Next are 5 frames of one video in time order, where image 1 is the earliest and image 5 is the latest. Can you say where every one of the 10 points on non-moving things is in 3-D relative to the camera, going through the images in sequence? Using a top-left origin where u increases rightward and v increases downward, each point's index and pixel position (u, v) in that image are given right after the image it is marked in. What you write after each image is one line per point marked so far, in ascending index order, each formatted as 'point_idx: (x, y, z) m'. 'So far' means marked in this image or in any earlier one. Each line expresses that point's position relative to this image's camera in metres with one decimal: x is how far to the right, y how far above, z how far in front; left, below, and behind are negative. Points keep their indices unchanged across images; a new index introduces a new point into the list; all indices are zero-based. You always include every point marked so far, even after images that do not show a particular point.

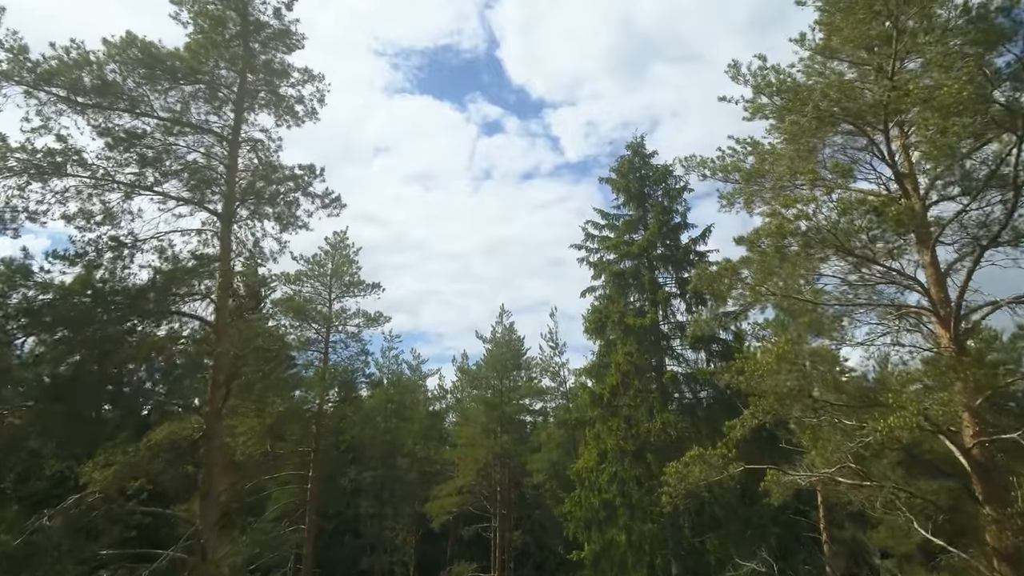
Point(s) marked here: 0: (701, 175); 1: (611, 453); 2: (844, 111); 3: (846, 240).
0: (+3.3, +2.0, +12.8) m
1: (+2.6, -4.3, +19.4) m
2: (+4.1, +2.2, +9.0) m
3: (+3.9, +0.5, +8.5) m
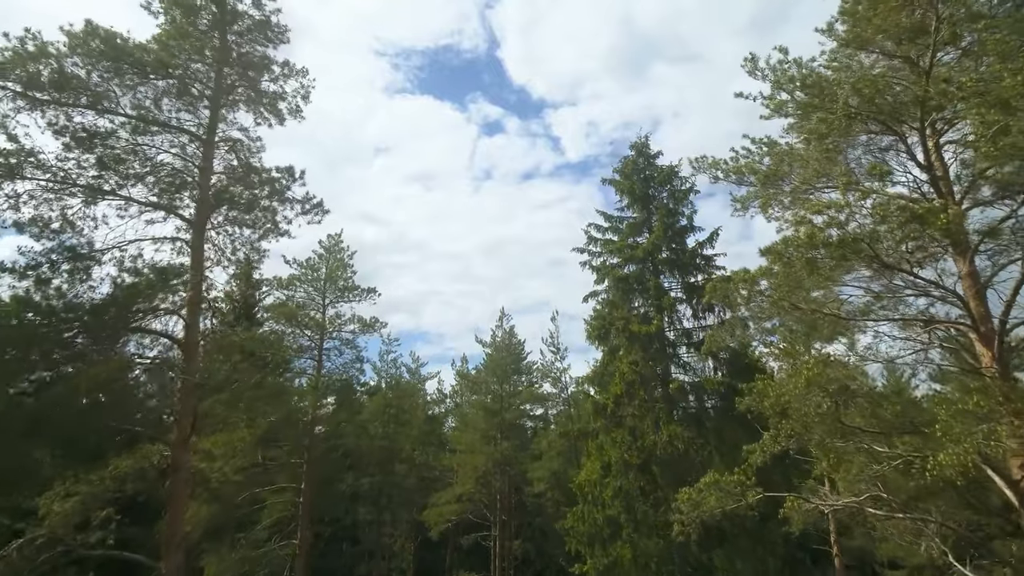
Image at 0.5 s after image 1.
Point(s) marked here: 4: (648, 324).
0: (+3.3, +1.8, +12.0) m
1: (+2.6, -4.5, +18.6) m
2: (+4.1, +2.0, +8.2) m
3: (+3.9, +0.4, +7.8) m
4: (+3.5, -0.9, +19.2) m
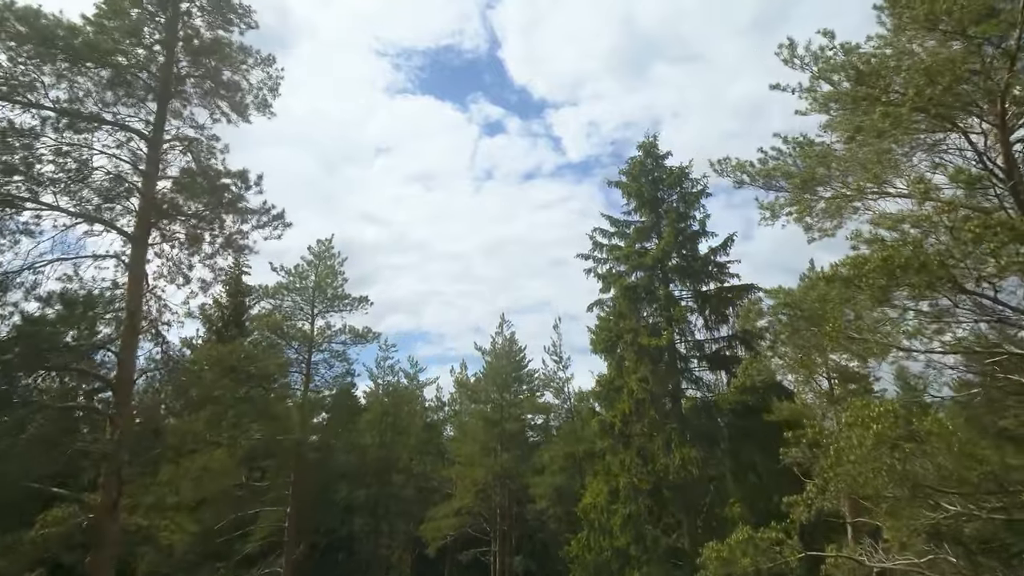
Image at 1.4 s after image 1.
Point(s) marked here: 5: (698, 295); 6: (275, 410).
0: (+3.3, +1.5, +10.7) m
1: (+2.6, -4.7, +17.3) m
2: (+4.1, +1.7, +6.8) m
3: (+3.9, +0.1, +6.4) m
4: (+3.5, -1.2, +17.9) m
5: (+5.0, -0.2, +19.9) m
6: (-6.2, -3.2, +19.3) m
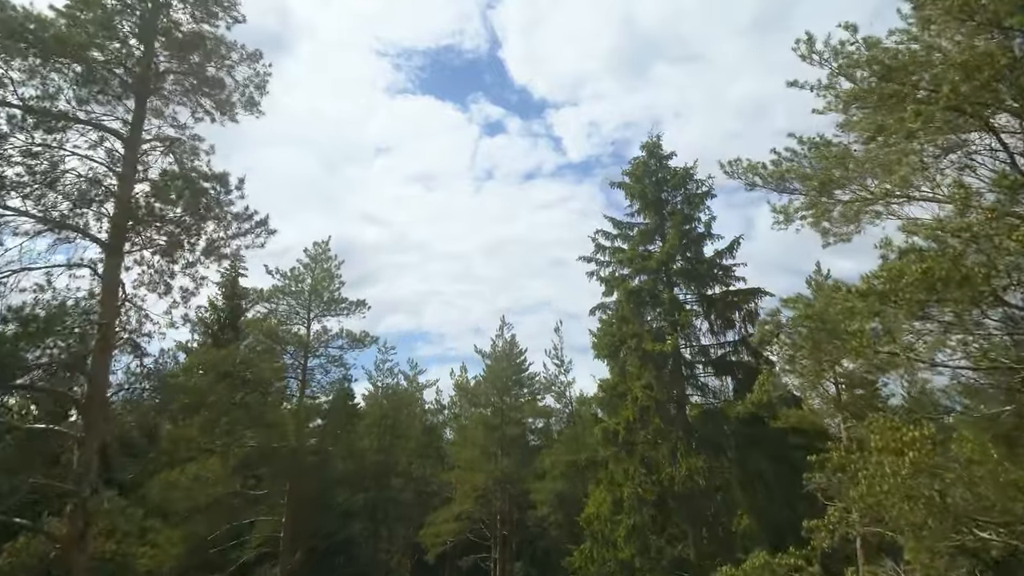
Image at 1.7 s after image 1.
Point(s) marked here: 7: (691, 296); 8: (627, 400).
0: (+3.3, +1.4, +10.2) m
1: (+2.6, -4.8, +16.8) m
2: (+4.1, +1.6, +6.4) m
3: (+3.9, 0.0, +6.0) m
4: (+3.6, -1.3, +17.4) m
5: (+5.0, -0.3, +19.5) m
6: (-6.2, -3.3, +18.8) m
7: (+4.8, -0.2, +19.5) m
8: (+2.7, -2.6, +17.5) m
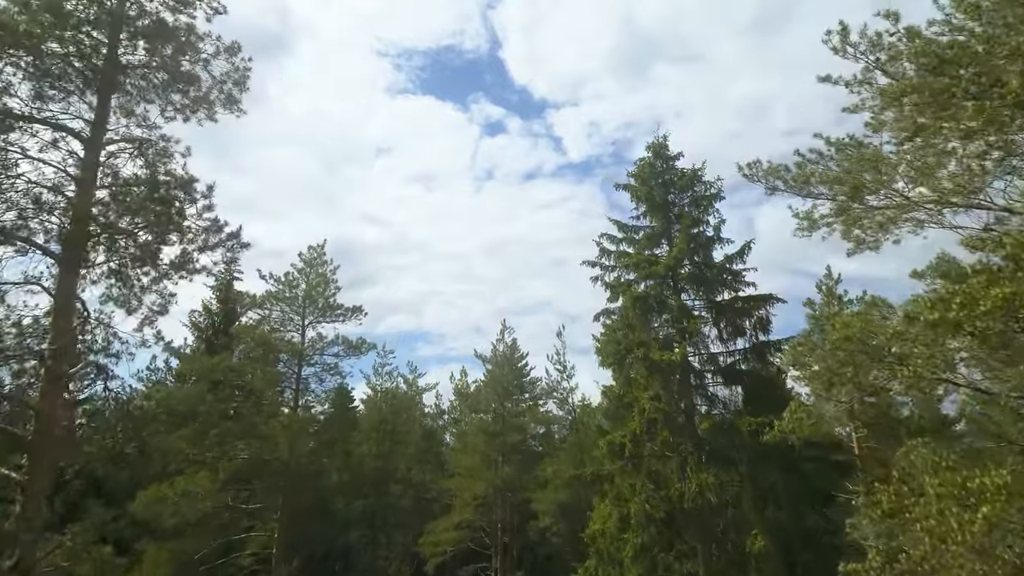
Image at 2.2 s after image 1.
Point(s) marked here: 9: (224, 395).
0: (+3.3, +1.3, +9.5) m
1: (+2.7, -5.0, +16.1) m
2: (+4.1, +1.5, +5.6) m
3: (+3.9, -0.1, +5.2) m
4: (+3.6, -1.4, +16.7) m
5: (+5.1, -0.5, +18.7) m
6: (-6.1, -3.4, +18.1) m
7: (+4.8, -0.4, +18.8) m
8: (+2.8, -2.8, +16.7) m
9: (-7.1, -2.6, +18.2) m
